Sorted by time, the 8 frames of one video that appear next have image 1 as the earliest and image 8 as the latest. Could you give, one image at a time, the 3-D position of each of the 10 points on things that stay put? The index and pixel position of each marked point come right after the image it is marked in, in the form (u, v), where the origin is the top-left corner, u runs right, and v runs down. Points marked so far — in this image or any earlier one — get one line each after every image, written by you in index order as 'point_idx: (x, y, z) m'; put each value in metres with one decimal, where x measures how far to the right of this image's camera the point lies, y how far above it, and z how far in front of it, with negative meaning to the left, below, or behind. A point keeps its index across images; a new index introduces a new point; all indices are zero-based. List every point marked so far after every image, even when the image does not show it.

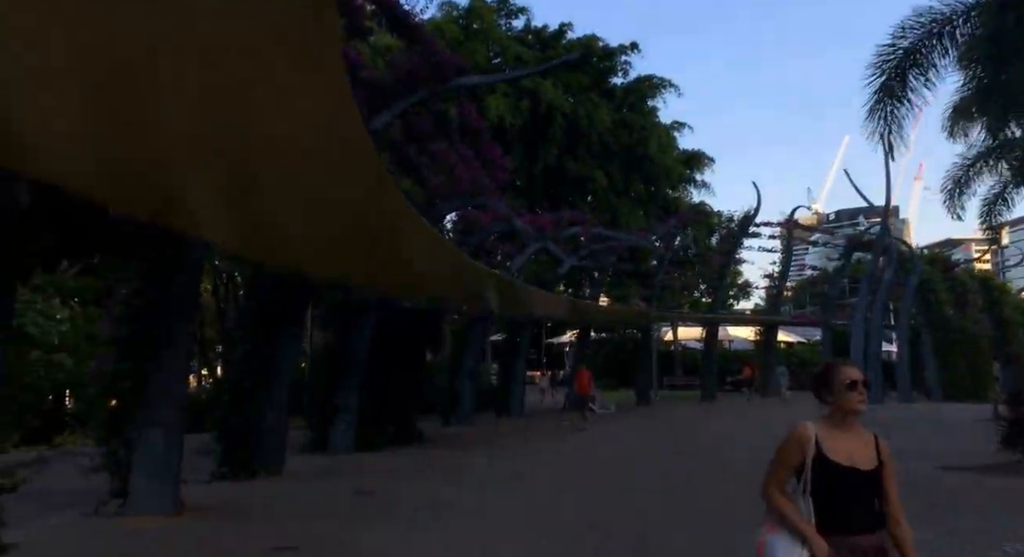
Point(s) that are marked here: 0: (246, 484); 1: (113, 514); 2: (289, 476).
0: (-3.8, -3.0, +12.5) m
1: (-4.4, -2.6, +9.7) m
2: (-3.4, -3.1, +13.4) m
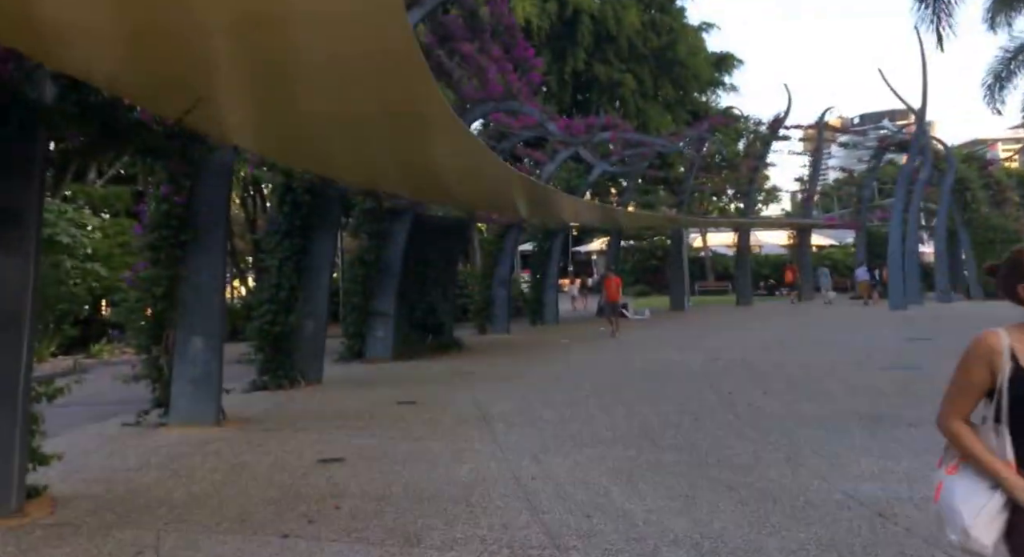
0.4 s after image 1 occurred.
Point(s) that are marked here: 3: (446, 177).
0: (-3.2, -1.6, +12.4) m
1: (-3.9, -1.6, +9.6) m
2: (-2.8, -1.7, +13.3) m
3: (-1.1, +1.5, +12.9) m
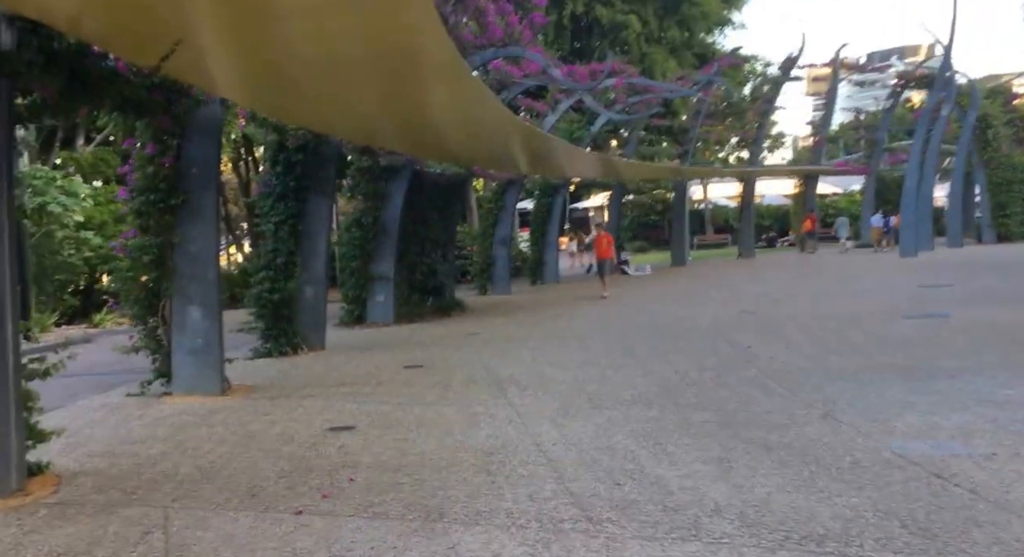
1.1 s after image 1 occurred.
0: (-3.1, -1.1, +12.1) m
1: (-3.8, -1.2, +9.2) m
2: (-2.7, -1.1, +13.0) m
3: (-1.1, +2.1, +12.3) m
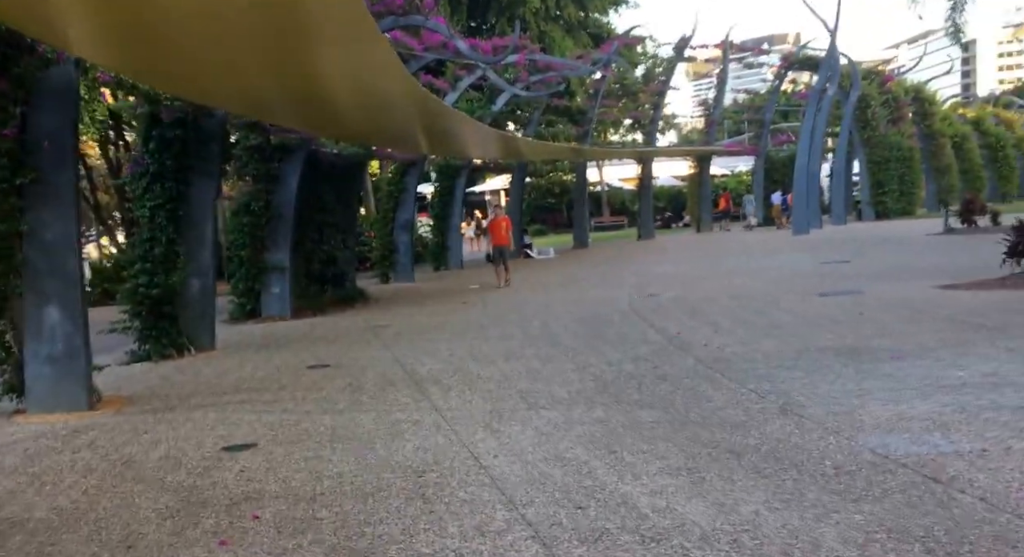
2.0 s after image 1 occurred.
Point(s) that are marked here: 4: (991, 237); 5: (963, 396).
0: (-4.2, -1.0, +10.7) m
1: (-4.5, -1.2, +7.9) m
2: (-3.9, -1.0, +11.7) m
3: (-2.3, +2.3, +11.2) m
4: (+9.9, +0.9, +17.9) m
5: (+3.3, -0.9, +6.3) m
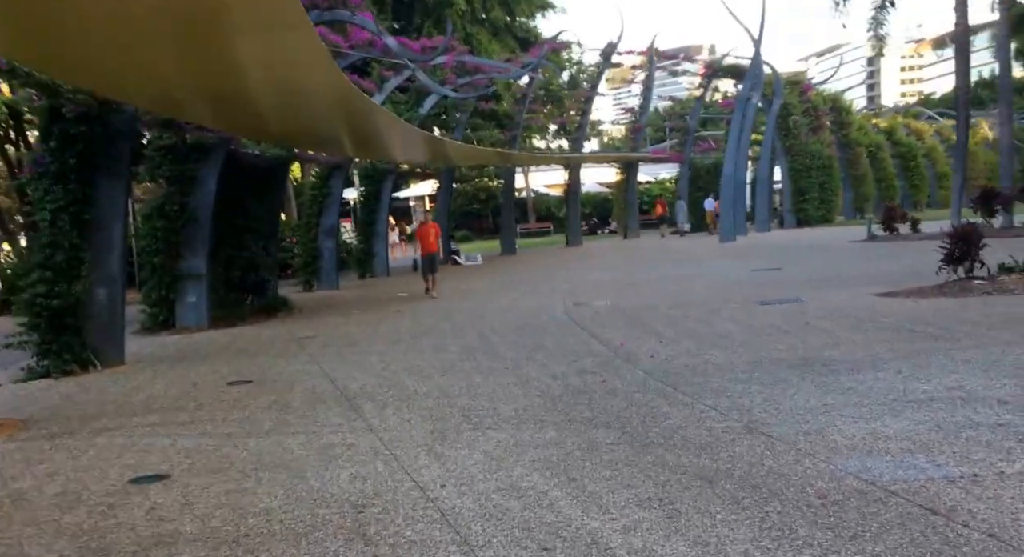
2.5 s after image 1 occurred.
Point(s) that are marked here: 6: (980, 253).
0: (-4.9, -1.1, +9.8) m
1: (-5.0, -1.3, +6.9) m
2: (-4.7, -1.1, +10.7) m
3: (-3.1, +2.2, +10.4) m
4: (+8.5, +0.7, +18.2) m
5: (+2.9, -0.9, +6.0) m
6: (+6.3, +0.3, +11.8) m
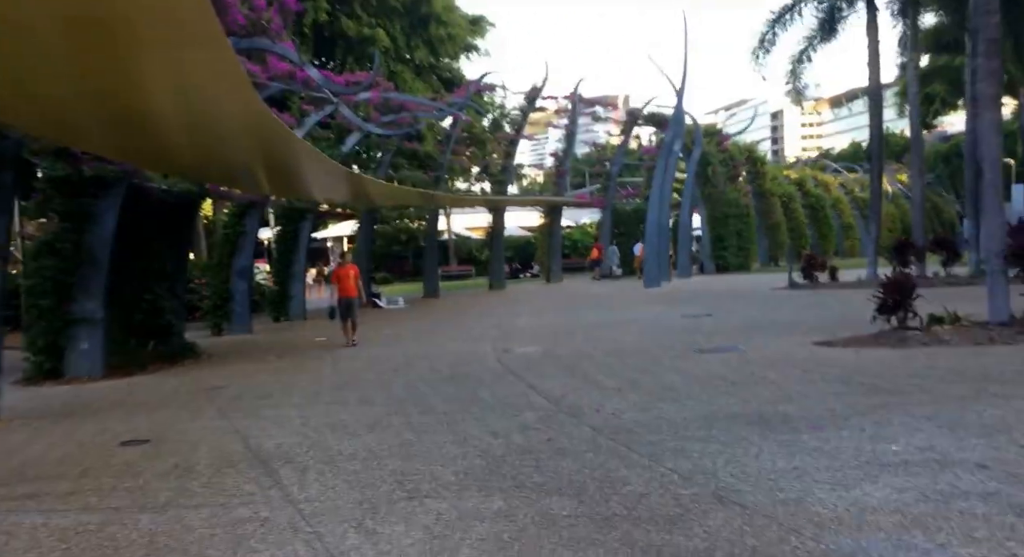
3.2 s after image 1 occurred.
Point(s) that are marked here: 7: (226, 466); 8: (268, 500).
0: (-5.6, -1.6, +8.5) m
1: (-5.4, -1.6, +5.6) m
2: (-5.5, -1.5, +9.5) m
3: (-3.8, +1.7, +9.5) m
4: (+6.9, -0.3, +18.3) m
5: (+2.5, -1.3, +5.5) m
6: (+5.4, -0.3, +11.7) m
7: (-2.2, -1.5, +6.8) m
8: (-1.7, -1.5, +5.9) m
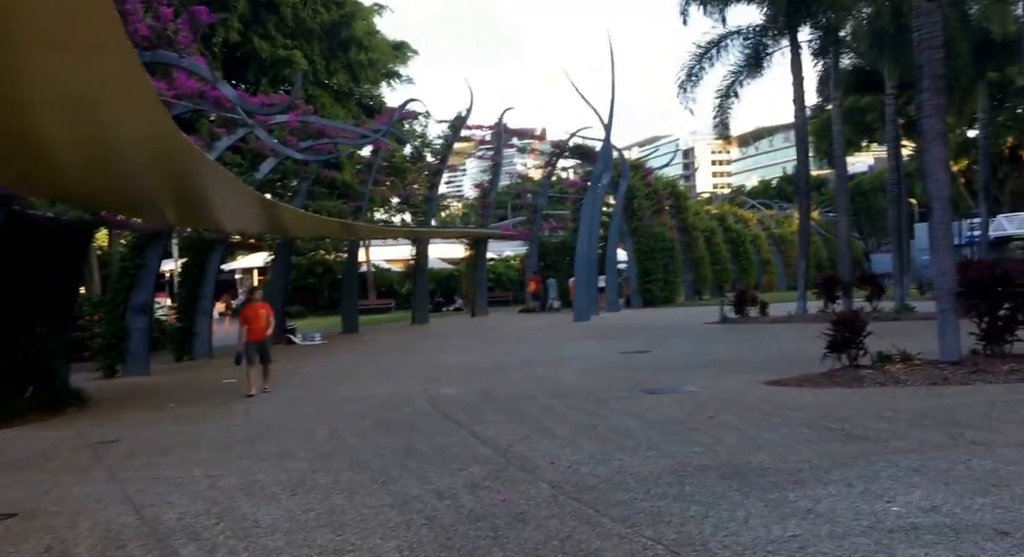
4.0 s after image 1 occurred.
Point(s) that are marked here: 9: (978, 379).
0: (-6.0, -1.9, +7.0) m
1: (-5.6, -1.8, +4.1) m
2: (-6.0, -1.9, +8.0) m
3: (-4.3, +1.3, +8.3) m
4: (+5.5, -1.0, +18.0) m
5: (+2.3, -1.5, +4.8) m
6: (+4.6, -0.8, +11.3) m
7: (-2.5, -1.7, +5.6) m
8: (-1.9, -1.7, +4.7) m
9: (+5.3, -1.1, +9.8) m
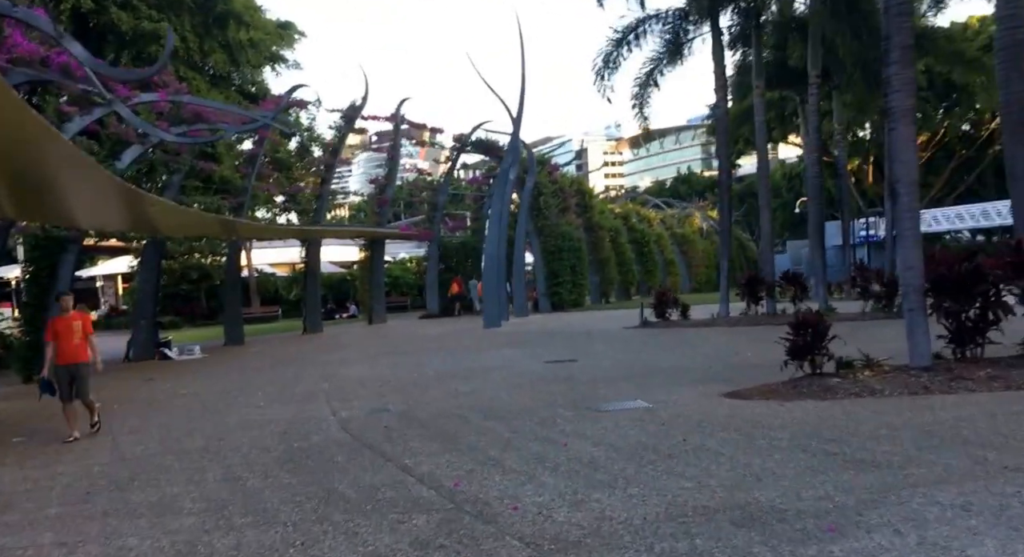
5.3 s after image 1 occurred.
0: (-6.2, -1.9, +4.7) m
1: (-5.3, -1.8, +1.9) m
2: (-6.3, -2.0, +5.7) m
3: (-4.7, +1.3, +6.2) m
4: (+3.7, -1.0, +17.1) m
5: (+2.4, -1.5, +3.6) m
6: (+3.7, -0.8, +10.4) m
7: (-2.5, -1.8, +3.8) m
8: (-1.8, -1.8, +3.0) m
9: (+4.6, -1.1, +9.0) m
